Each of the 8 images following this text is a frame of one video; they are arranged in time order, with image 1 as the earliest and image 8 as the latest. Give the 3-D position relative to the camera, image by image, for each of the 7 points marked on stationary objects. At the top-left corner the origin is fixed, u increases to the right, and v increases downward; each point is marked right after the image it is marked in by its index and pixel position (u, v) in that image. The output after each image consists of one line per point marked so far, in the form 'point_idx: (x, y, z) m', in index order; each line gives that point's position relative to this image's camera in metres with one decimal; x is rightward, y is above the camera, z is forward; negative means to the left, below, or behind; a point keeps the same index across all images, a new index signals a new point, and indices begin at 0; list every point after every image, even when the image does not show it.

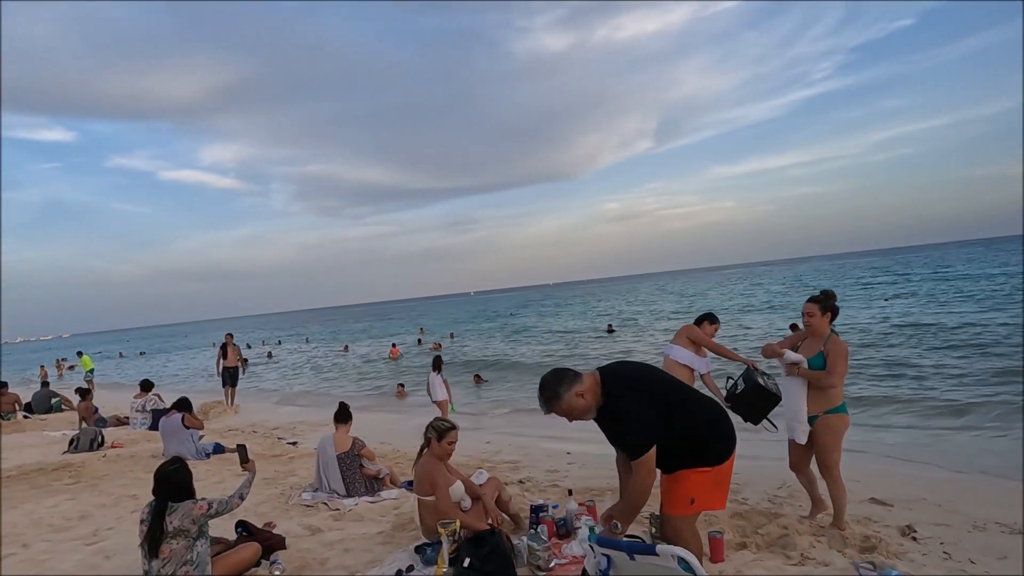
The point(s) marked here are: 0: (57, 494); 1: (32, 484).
0: (-4.6, -2.1, +6.7) m
1: (-5.2, -2.1, +7.2) m
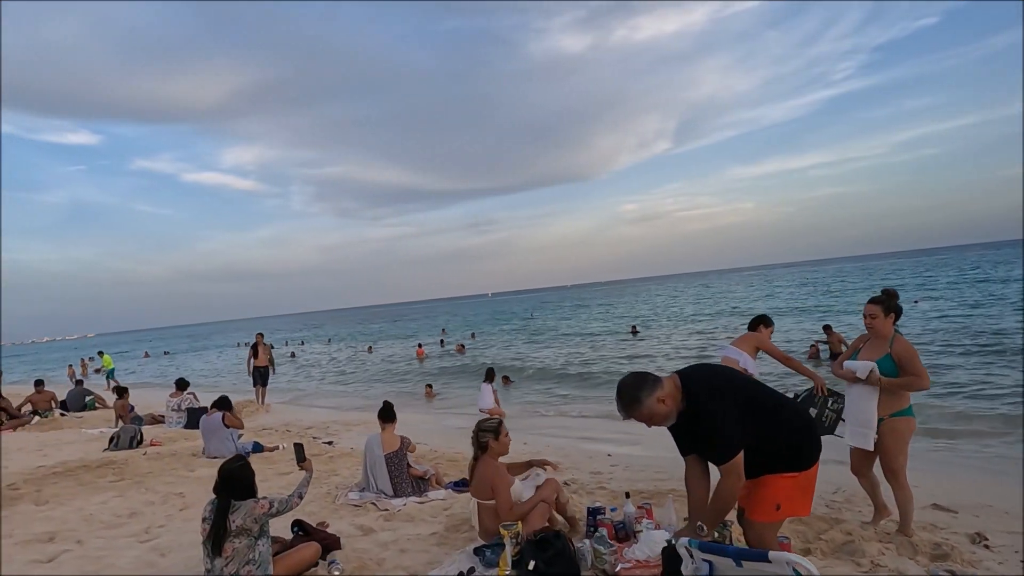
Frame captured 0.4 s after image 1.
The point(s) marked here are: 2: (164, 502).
0: (-4.1, -2.1, +6.8) m
1: (-4.7, -2.1, +7.3) m
2: (-3.3, -2.0, +6.3) m
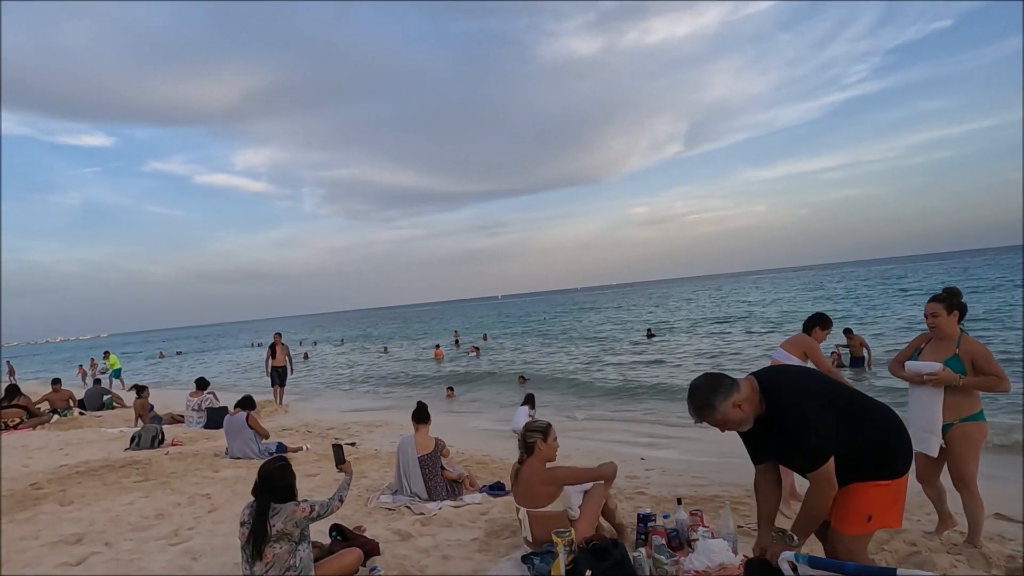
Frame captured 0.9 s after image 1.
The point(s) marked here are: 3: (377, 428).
0: (-3.8, -2.0, +6.7) m
1: (-4.4, -2.1, +7.1) m
2: (-2.9, -2.0, +6.1) m
3: (-2.3, -2.4, +11.3) m
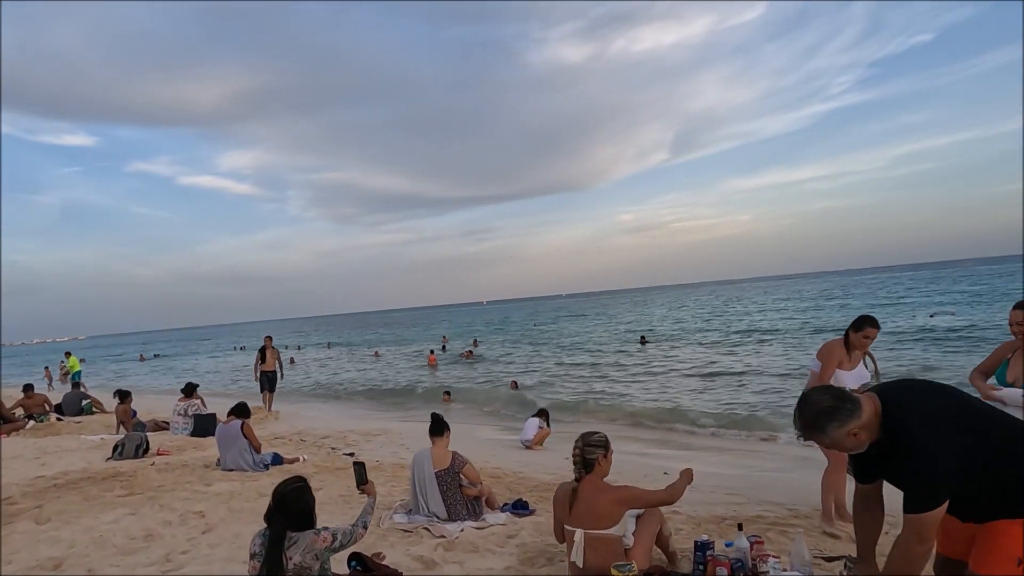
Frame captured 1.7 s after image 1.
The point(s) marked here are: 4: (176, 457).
0: (-3.6, -2.0, +6.1) m
1: (-4.2, -2.0, +6.6) m
2: (-2.7, -2.0, +5.6) m
3: (-2.2, -2.4, +10.8) m
4: (-4.5, -2.2, +8.9) m
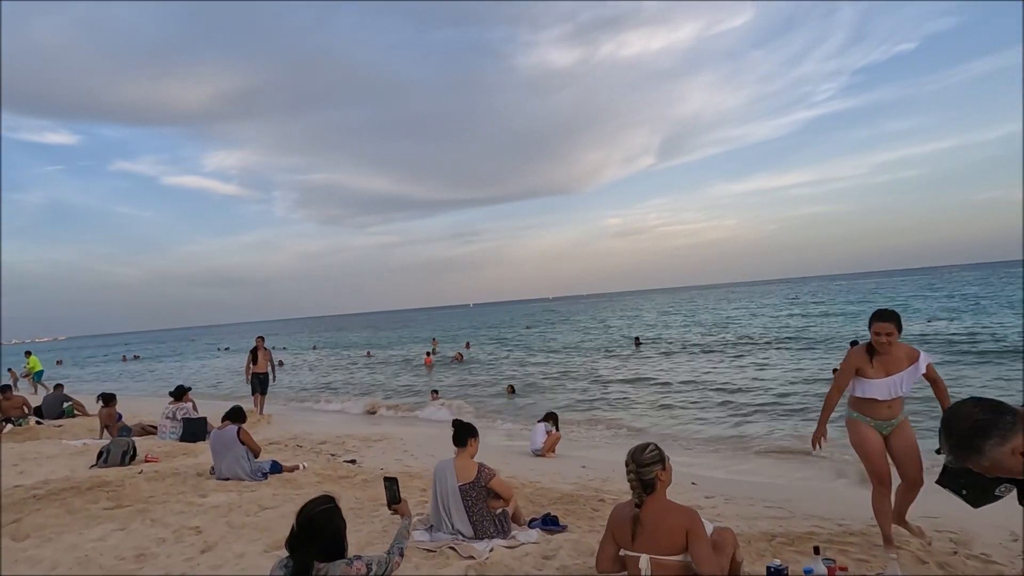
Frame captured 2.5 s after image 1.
0: (-3.4, -1.9, +5.5) m
1: (-4.0, -2.0, +6.0) m
2: (-2.5, -1.9, +5.0) m
3: (-2.1, -2.4, +10.2) m
4: (-4.3, -2.2, +8.3) m
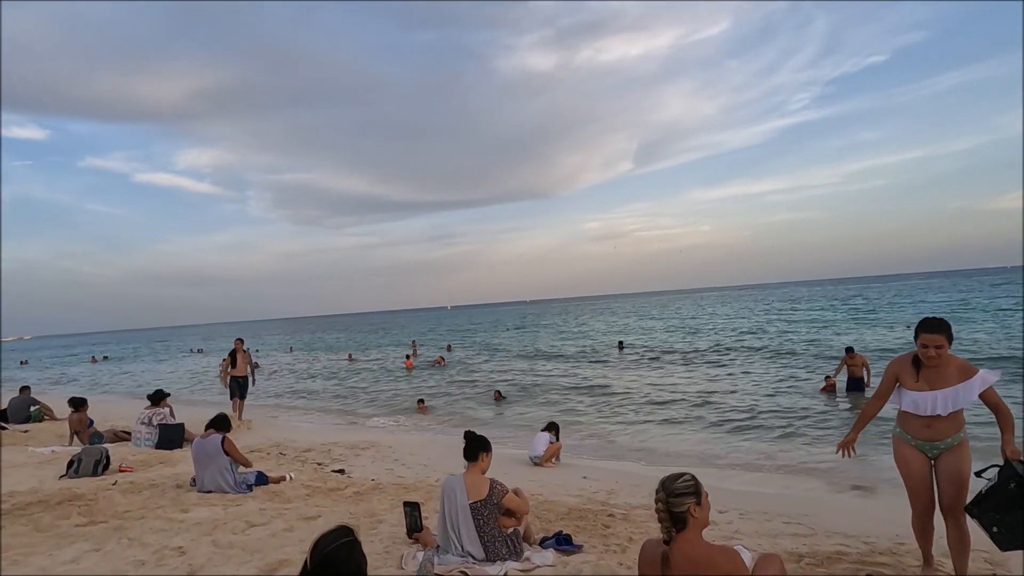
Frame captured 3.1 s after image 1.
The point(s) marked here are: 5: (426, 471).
0: (-3.3, -1.9, +5.1) m
1: (-3.9, -2.0, +5.5) m
2: (-2.4, -1.9, +4.6) m
3: (-2.2, -2.4, +9.8) m
4: (-4.4, -2.2, +7.9) m
5: (-1.1, -2.3, +8.3) m
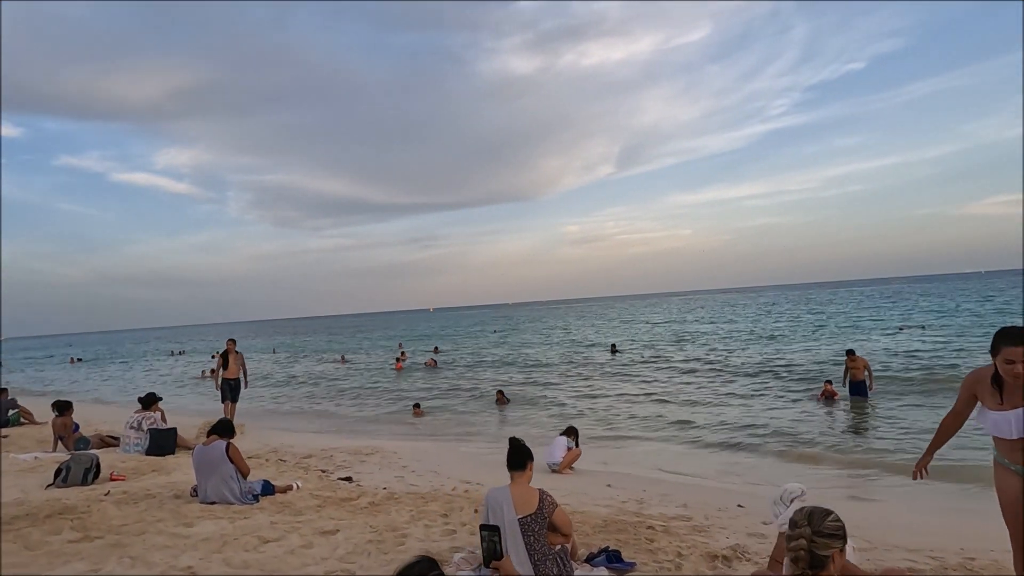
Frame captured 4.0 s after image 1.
0: (-3.0, -1.9, +4.6) m
1: (-3.7, -1.9, +5.0) m
2: (-2.1, -1.8, +4.1) m
3: (-2.0, -2.4, +9.4) m
4: (-4.1, -2.1, +7.3) m
5: (-0.9, -2.2, +7.9) m
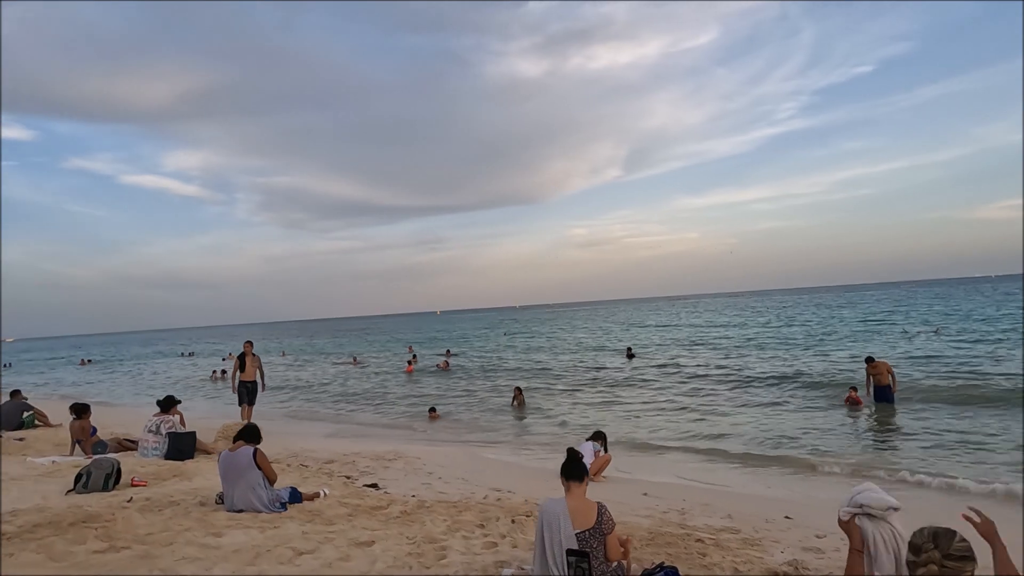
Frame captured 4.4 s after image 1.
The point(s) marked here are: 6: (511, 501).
0: (-2.7, -1.9, +4.4) m
1: (-3.3, -1.9, +4.8) m
2: (-1.8, -1.8, +3.9) m
3: (-1.6, -2.4, +9.1) m
4: (-3.8, -2.1, +7.1) m
5: (-0.5, -2.3, +7.6) m
6: (0.0, -2.2, +6.8) m
